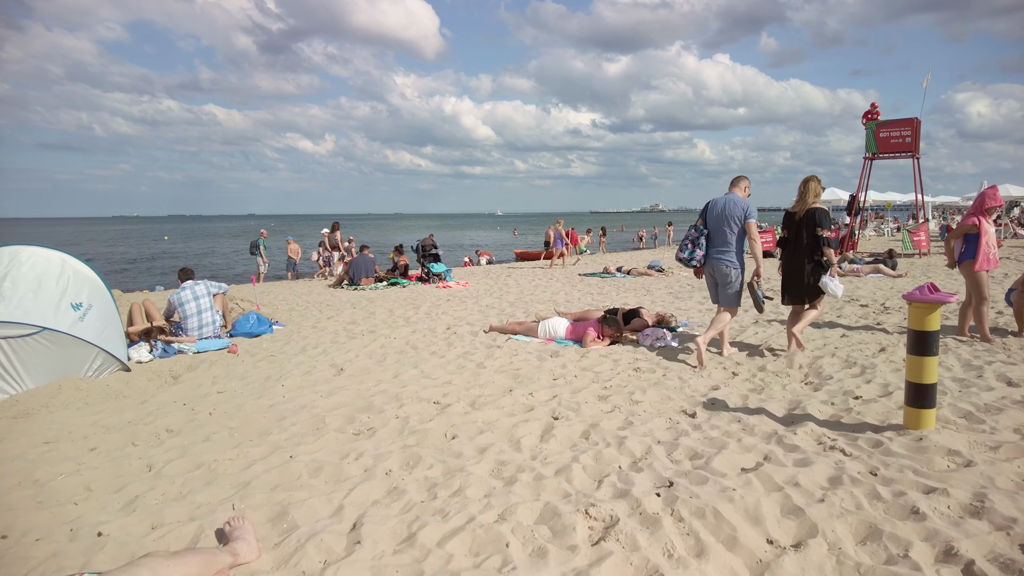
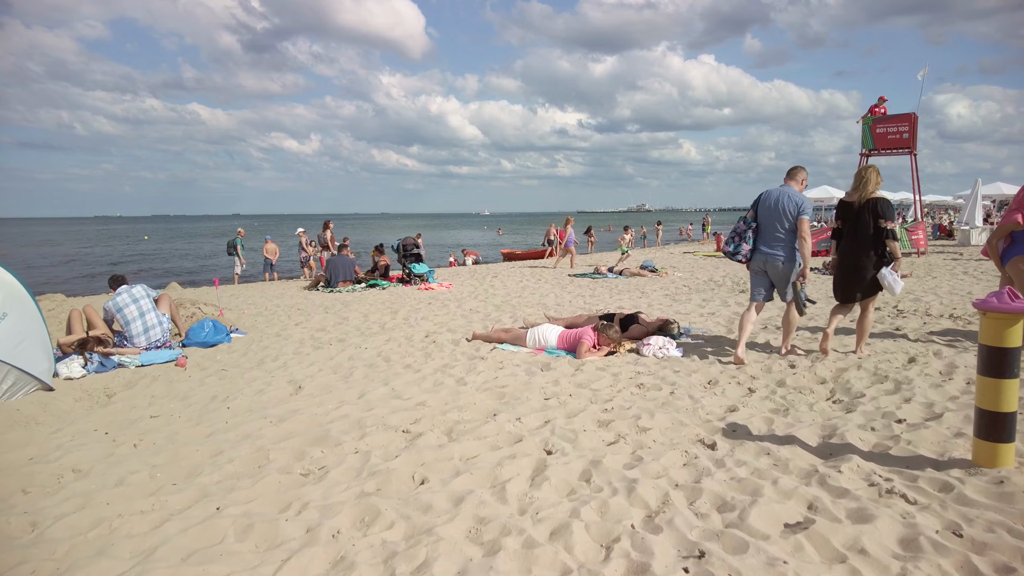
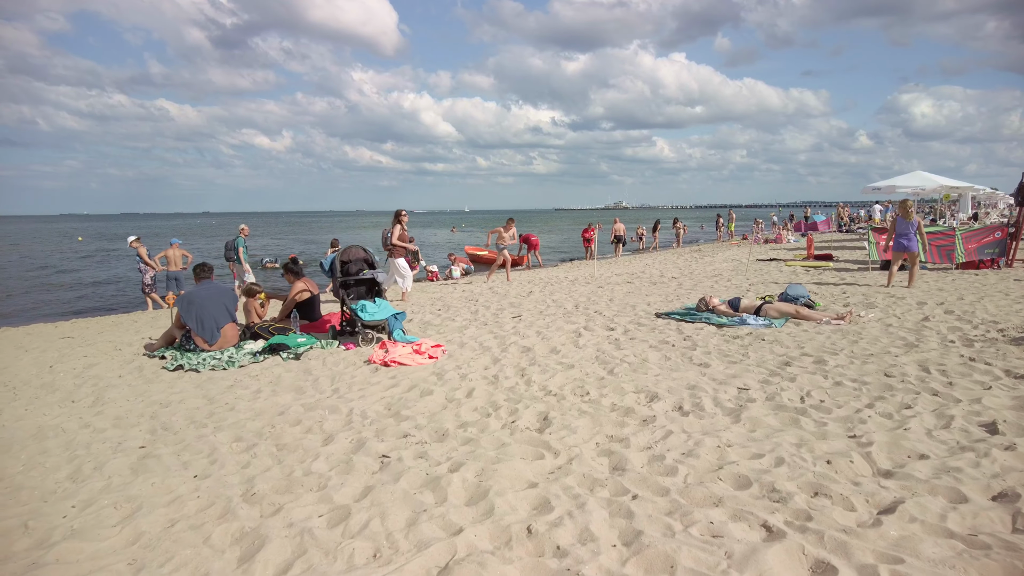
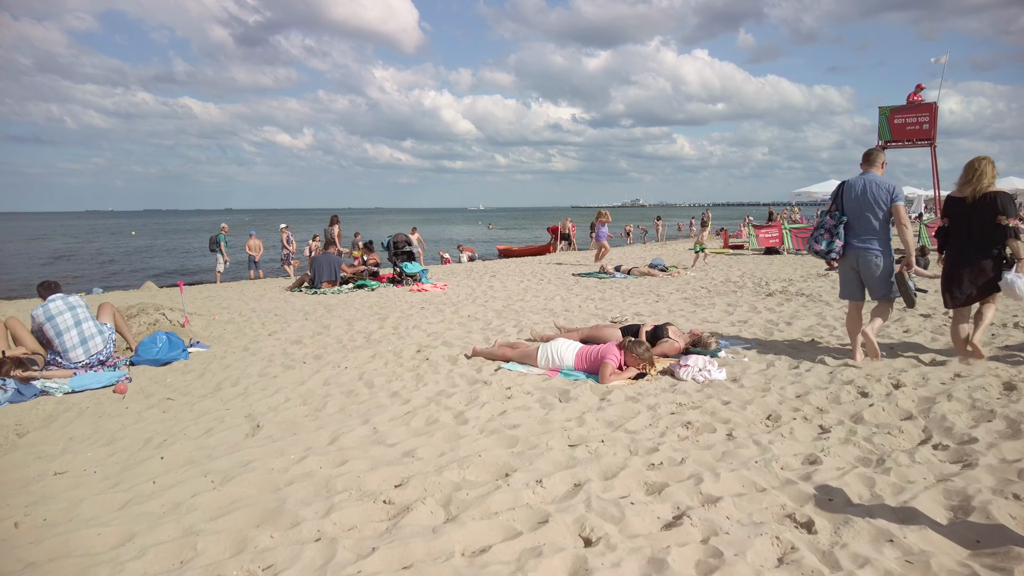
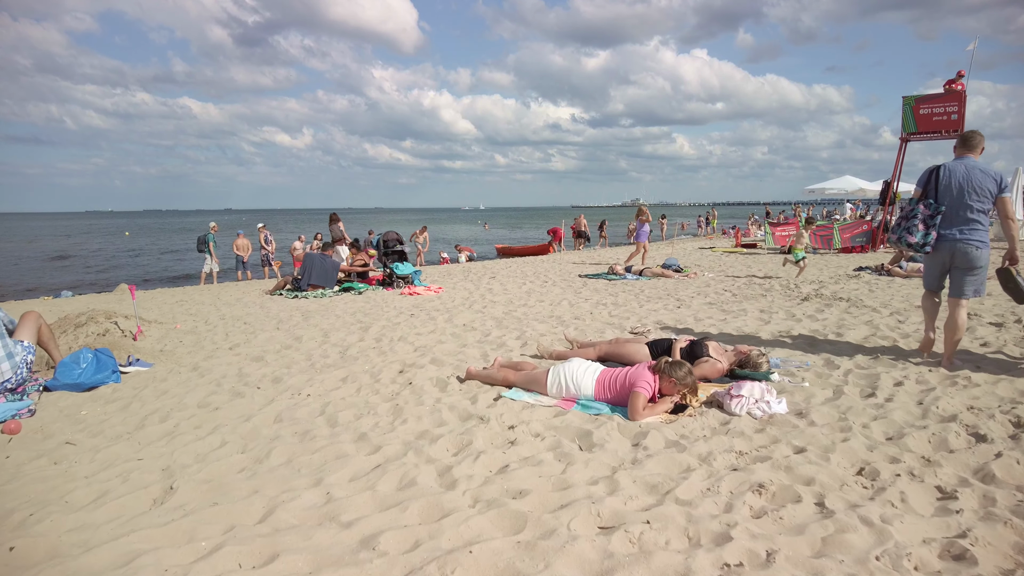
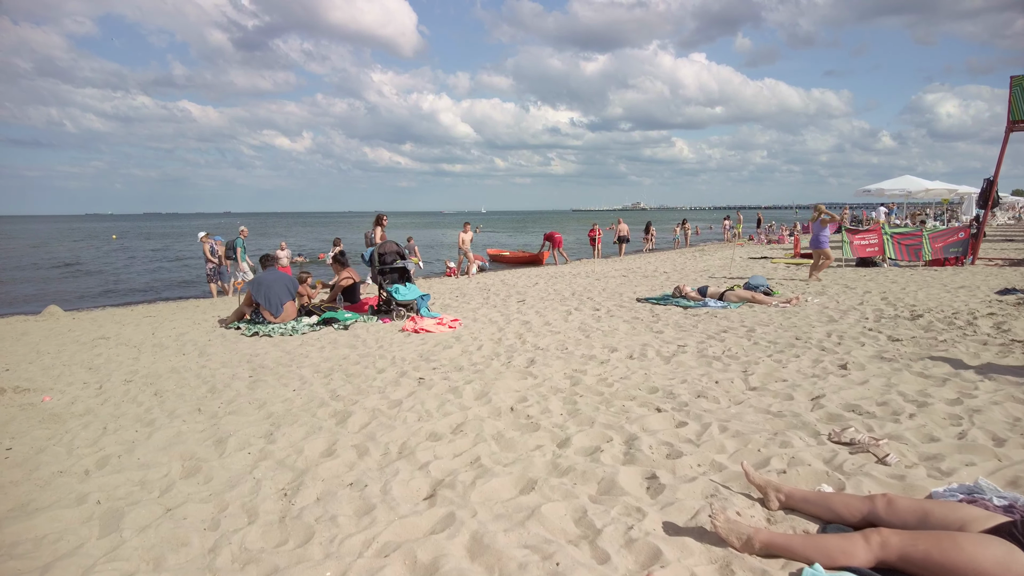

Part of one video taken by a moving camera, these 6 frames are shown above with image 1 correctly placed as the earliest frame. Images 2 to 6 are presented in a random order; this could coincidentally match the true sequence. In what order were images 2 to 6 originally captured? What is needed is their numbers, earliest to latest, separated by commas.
2, 4, 5, 6, 3
